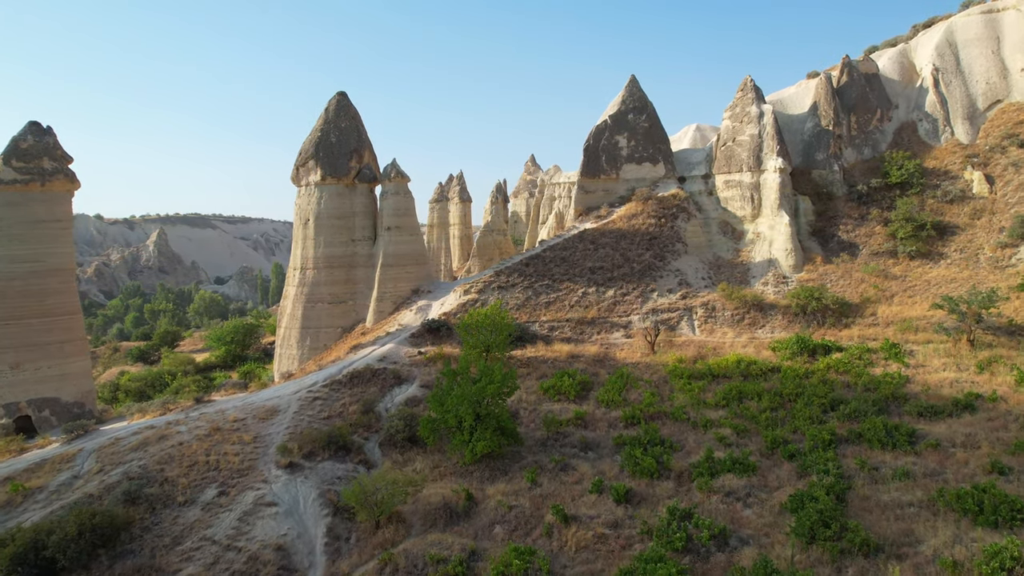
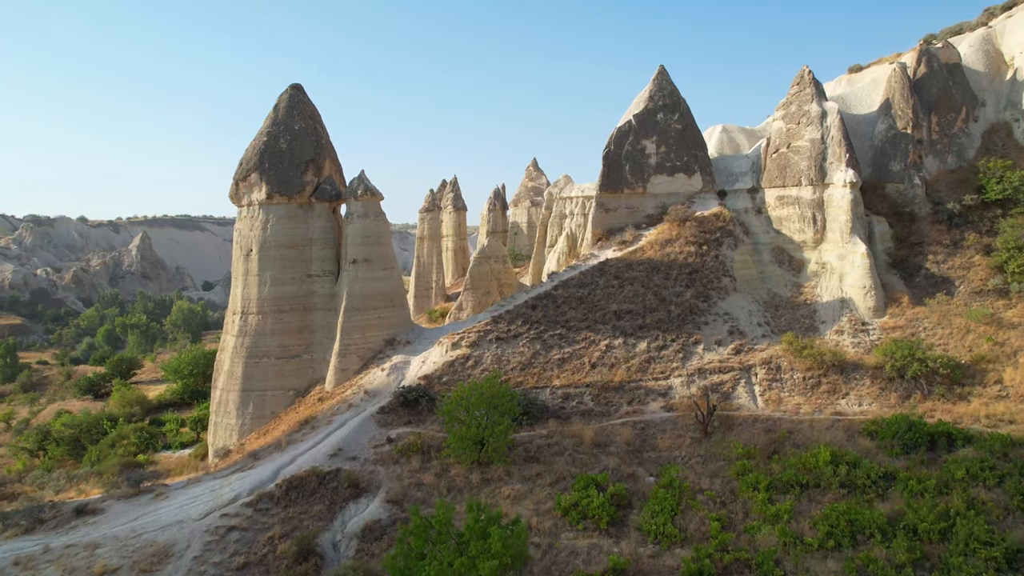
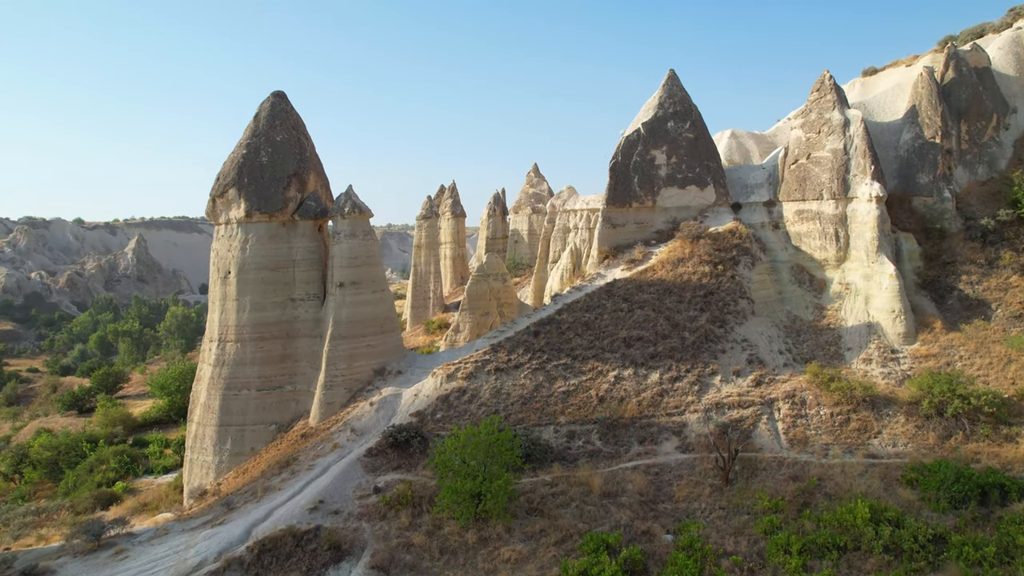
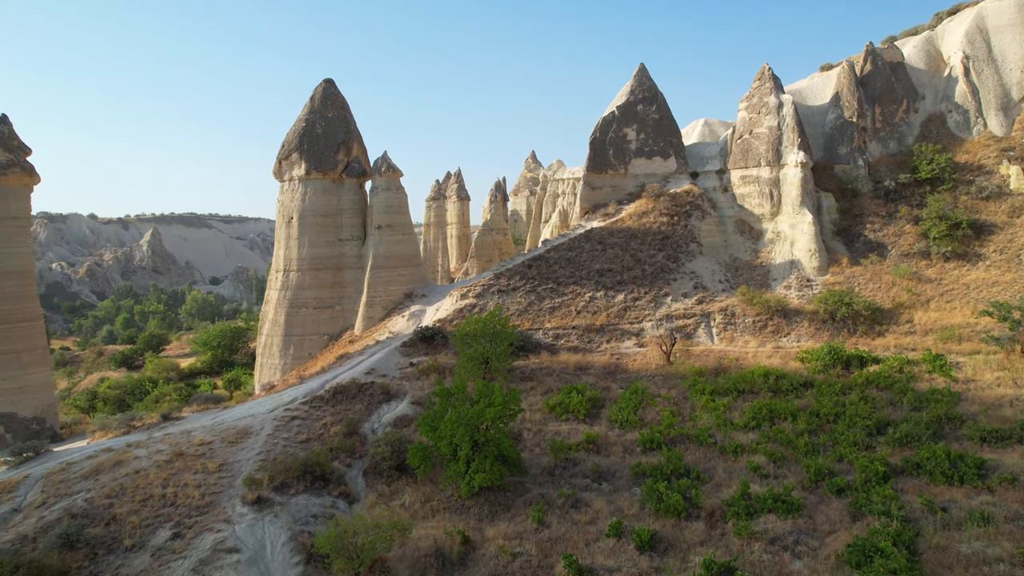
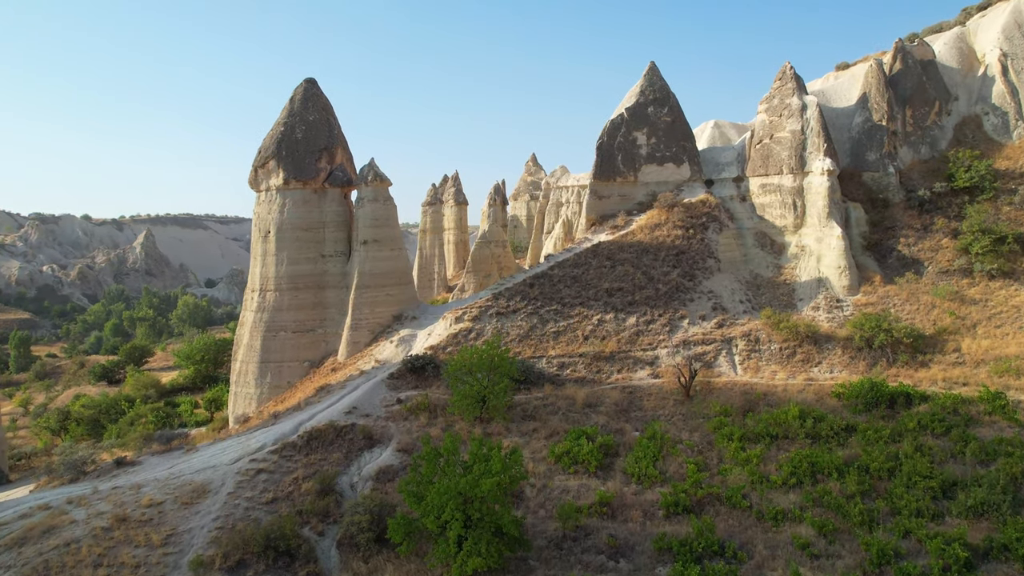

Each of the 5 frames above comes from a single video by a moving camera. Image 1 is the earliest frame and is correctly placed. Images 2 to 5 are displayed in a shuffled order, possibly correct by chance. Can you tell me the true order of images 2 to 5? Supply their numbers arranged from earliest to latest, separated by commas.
4, 5, 2, 3
